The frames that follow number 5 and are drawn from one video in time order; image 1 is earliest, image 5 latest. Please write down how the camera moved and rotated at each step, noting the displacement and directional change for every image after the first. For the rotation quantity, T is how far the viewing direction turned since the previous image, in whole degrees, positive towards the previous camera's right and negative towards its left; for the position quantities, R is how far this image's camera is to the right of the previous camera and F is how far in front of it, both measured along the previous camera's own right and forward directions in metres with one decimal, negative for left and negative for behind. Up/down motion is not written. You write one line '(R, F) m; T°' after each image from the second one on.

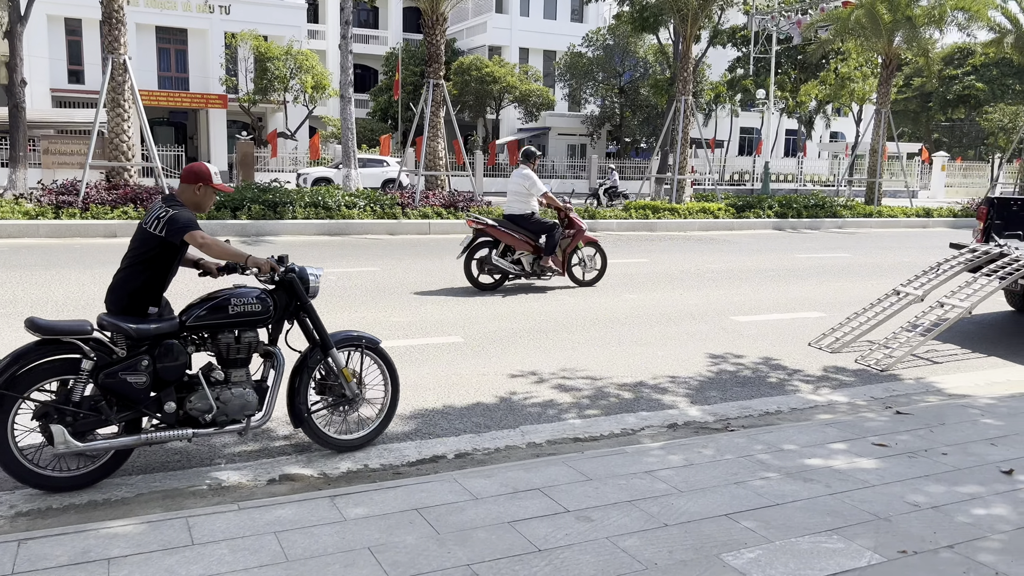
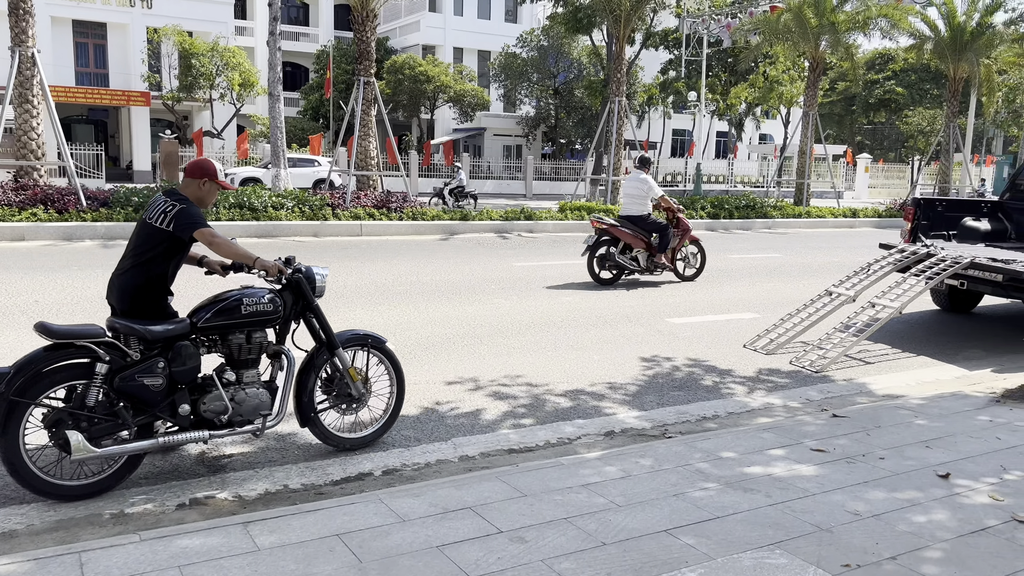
(0.0, +0.2) m; +4°
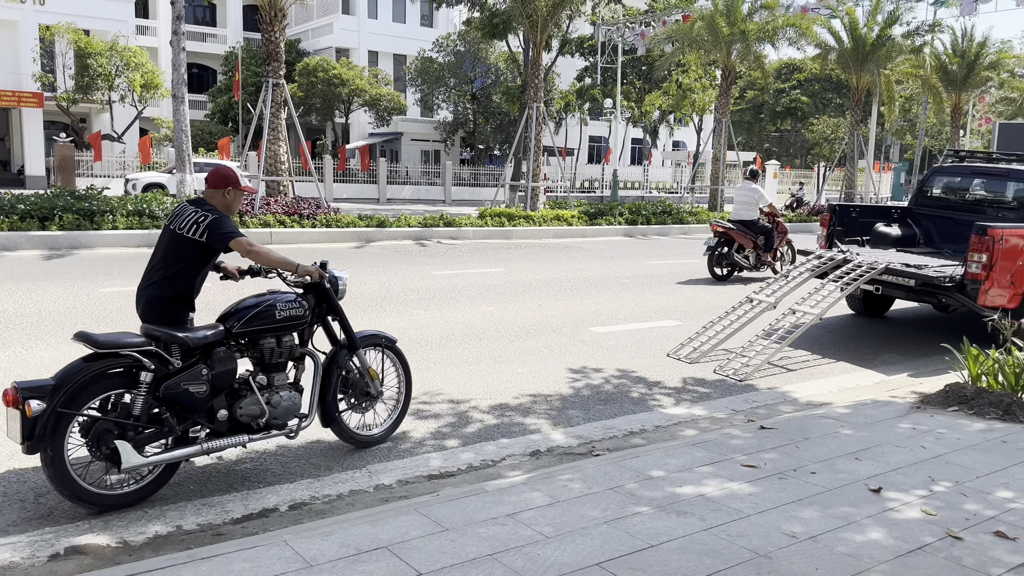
(0.0, +0.3) m; +6°
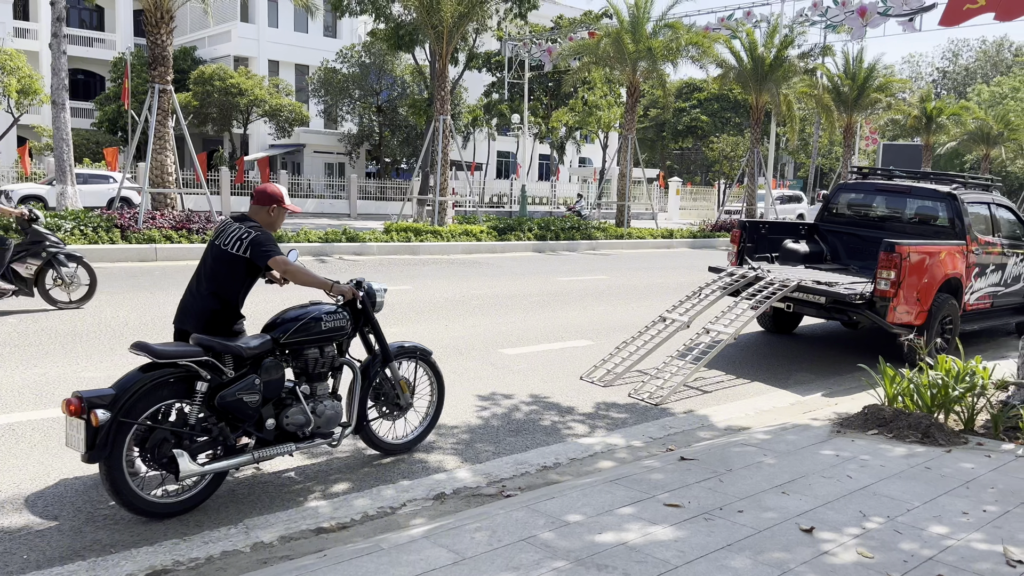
(0.0, +0.5) m; +6°
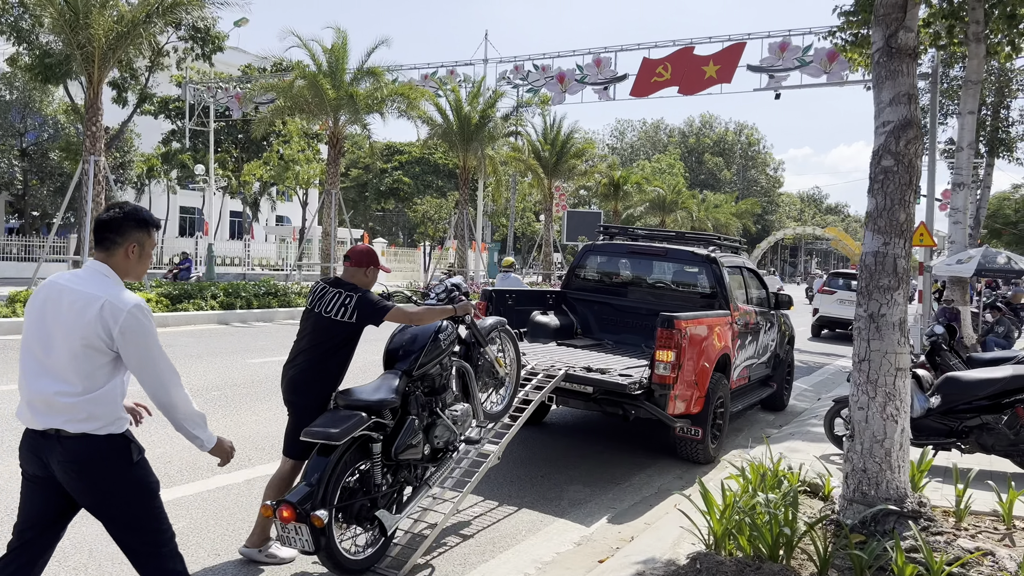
(+0.2, +2.2) m; +21°
